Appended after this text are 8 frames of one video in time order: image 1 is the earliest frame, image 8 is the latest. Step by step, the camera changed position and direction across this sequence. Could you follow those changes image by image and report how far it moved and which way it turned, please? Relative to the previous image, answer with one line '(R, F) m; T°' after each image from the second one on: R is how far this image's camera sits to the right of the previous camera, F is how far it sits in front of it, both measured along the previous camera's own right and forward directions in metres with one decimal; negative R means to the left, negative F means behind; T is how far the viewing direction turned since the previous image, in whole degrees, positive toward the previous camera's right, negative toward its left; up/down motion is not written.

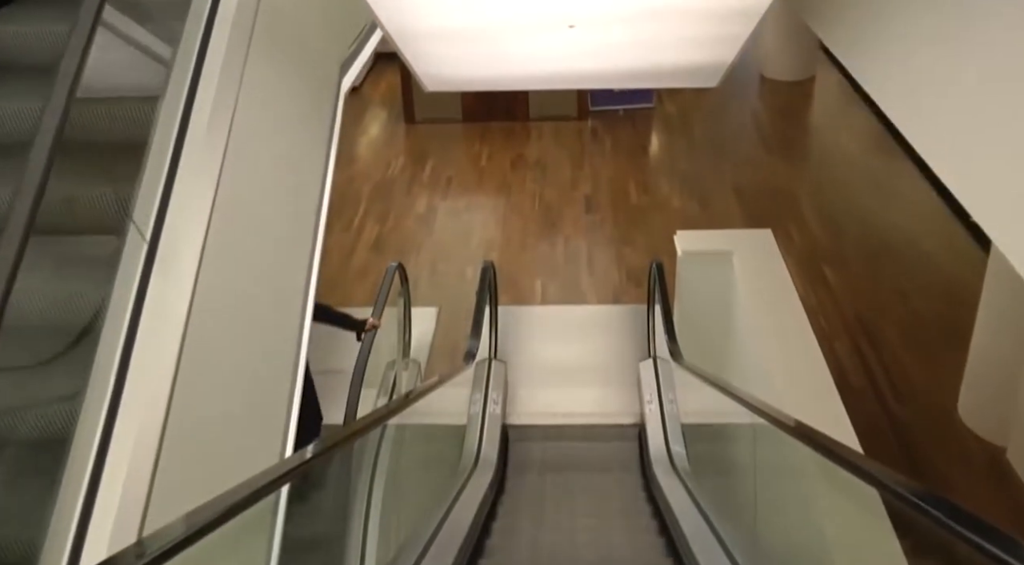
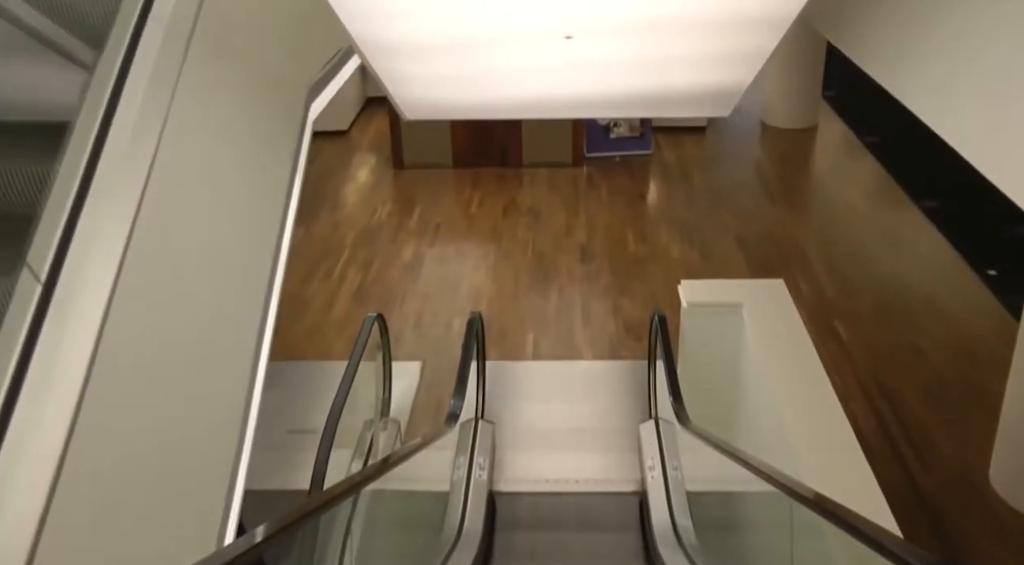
(0.0, +0.4) m; +1°
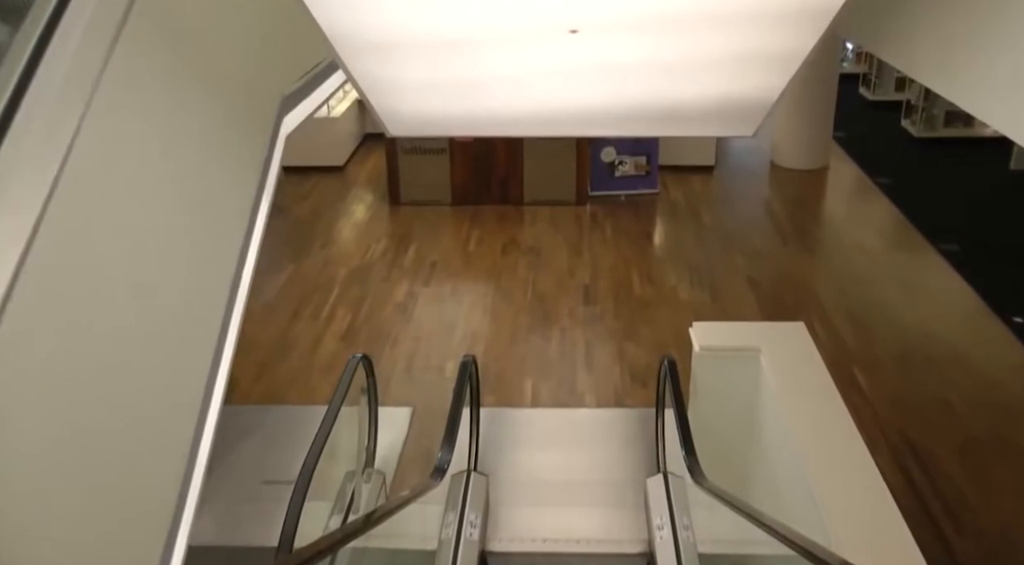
(0.0, +0.4) m; 0°
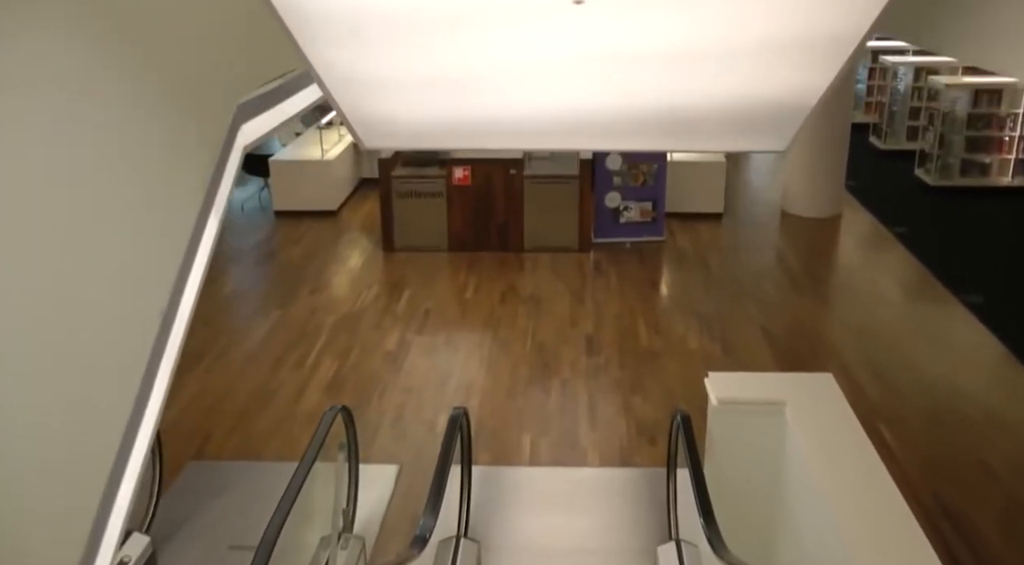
(0.0, +0.4) m; 0°
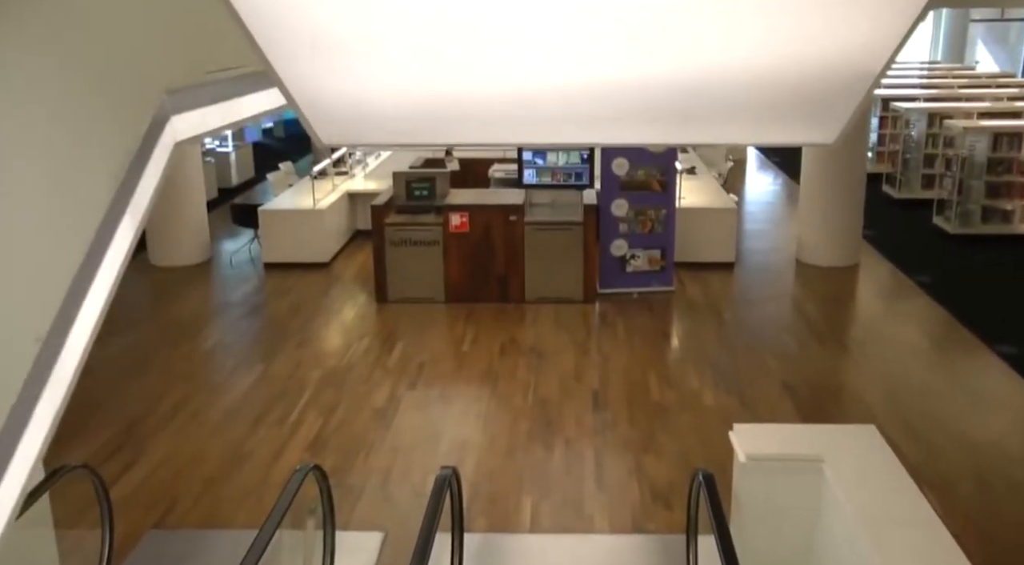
(0.0, +0.5) m; 0°
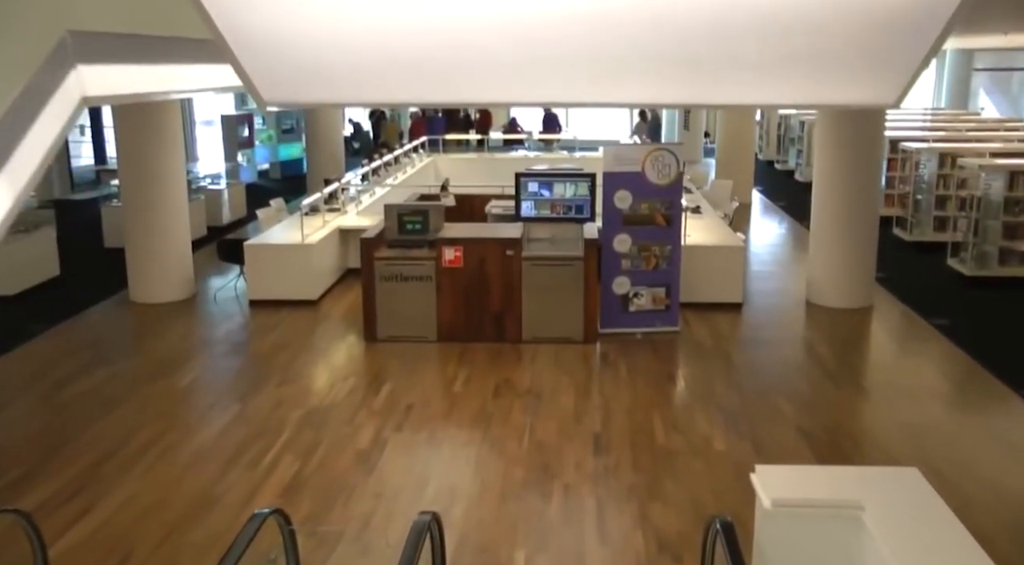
(0.0, +0.4) m; 0°
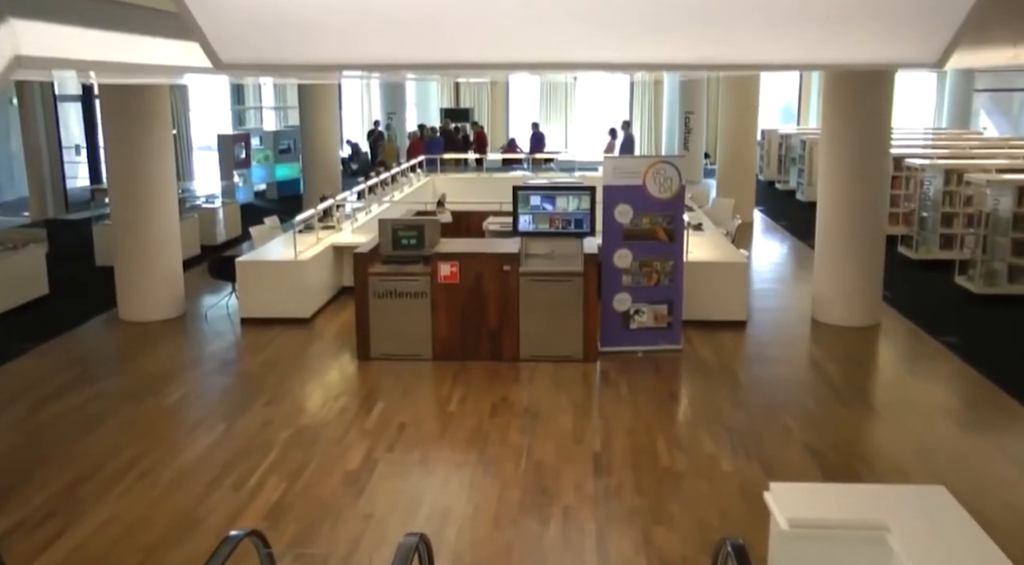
(0.0, +0.2) m; 0°
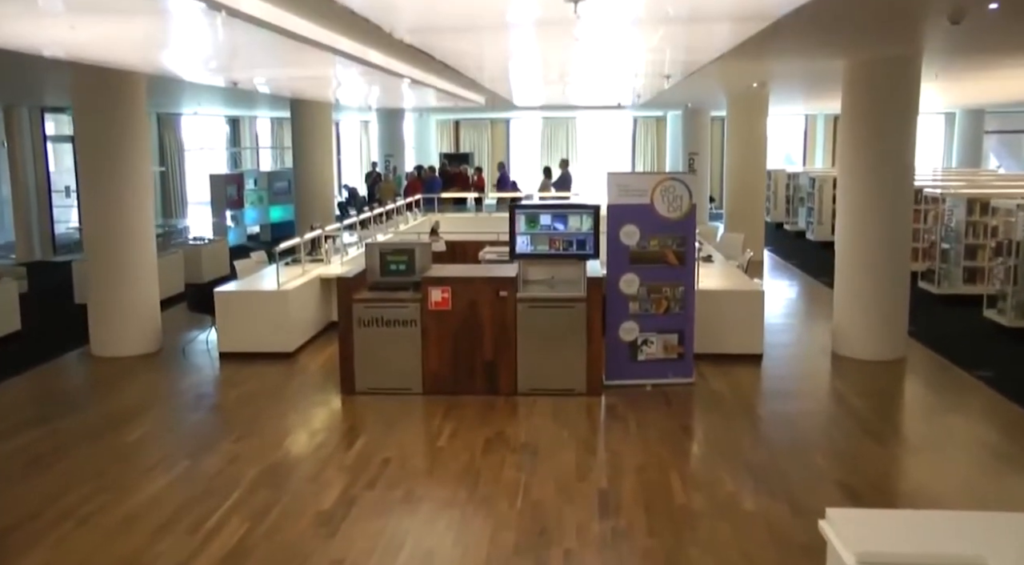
(0.0, +0.5) m; 0°
